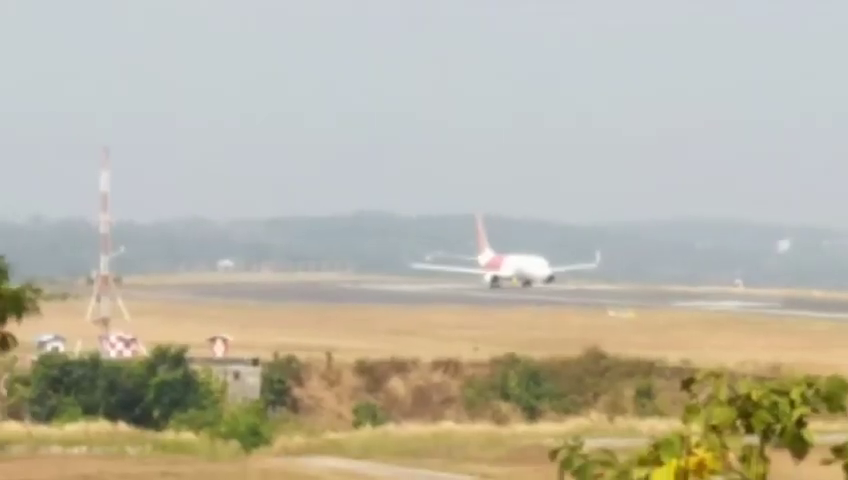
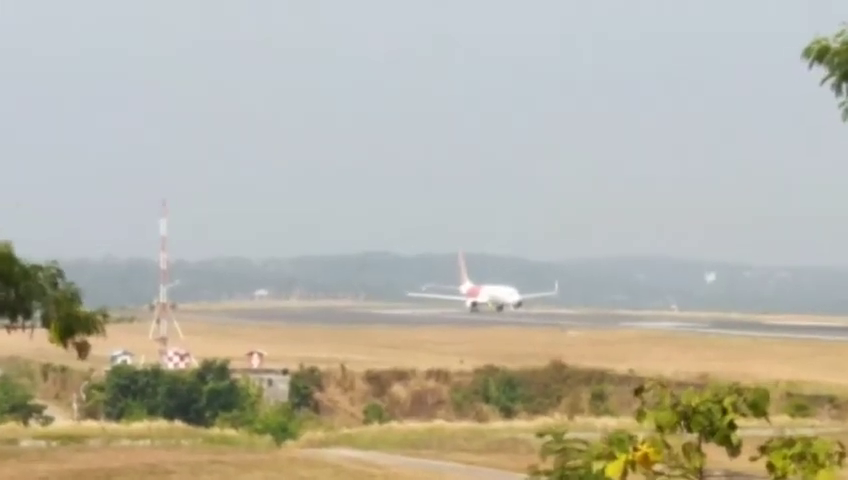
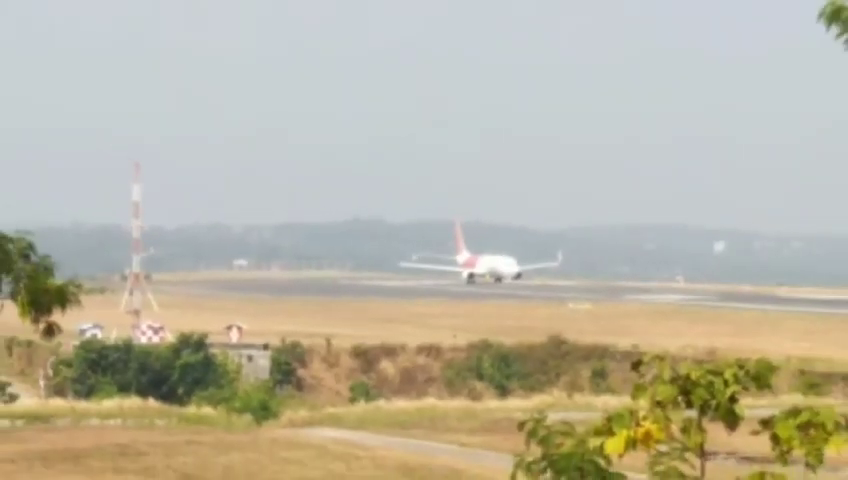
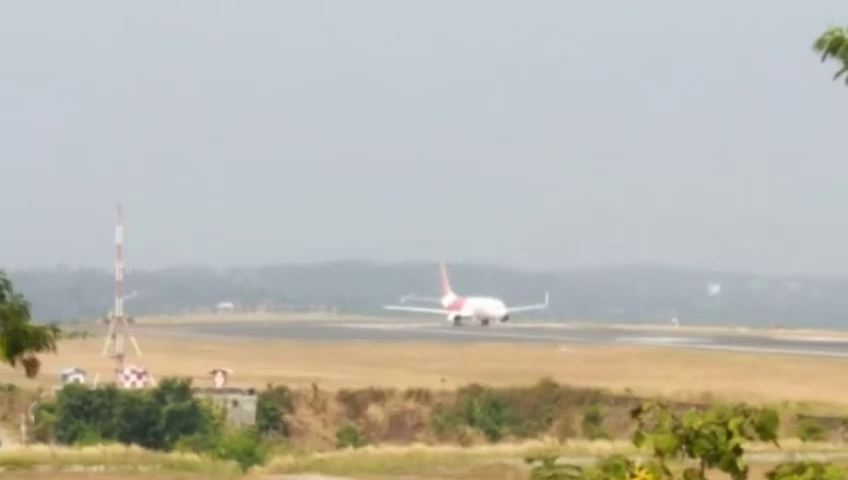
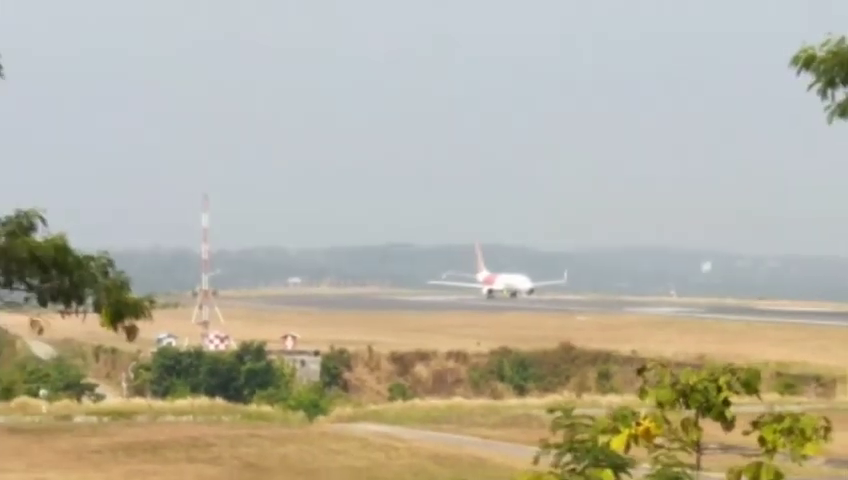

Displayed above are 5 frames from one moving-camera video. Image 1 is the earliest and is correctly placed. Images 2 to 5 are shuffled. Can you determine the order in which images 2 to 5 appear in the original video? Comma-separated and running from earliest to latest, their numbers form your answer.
3, 5, 2, 4
